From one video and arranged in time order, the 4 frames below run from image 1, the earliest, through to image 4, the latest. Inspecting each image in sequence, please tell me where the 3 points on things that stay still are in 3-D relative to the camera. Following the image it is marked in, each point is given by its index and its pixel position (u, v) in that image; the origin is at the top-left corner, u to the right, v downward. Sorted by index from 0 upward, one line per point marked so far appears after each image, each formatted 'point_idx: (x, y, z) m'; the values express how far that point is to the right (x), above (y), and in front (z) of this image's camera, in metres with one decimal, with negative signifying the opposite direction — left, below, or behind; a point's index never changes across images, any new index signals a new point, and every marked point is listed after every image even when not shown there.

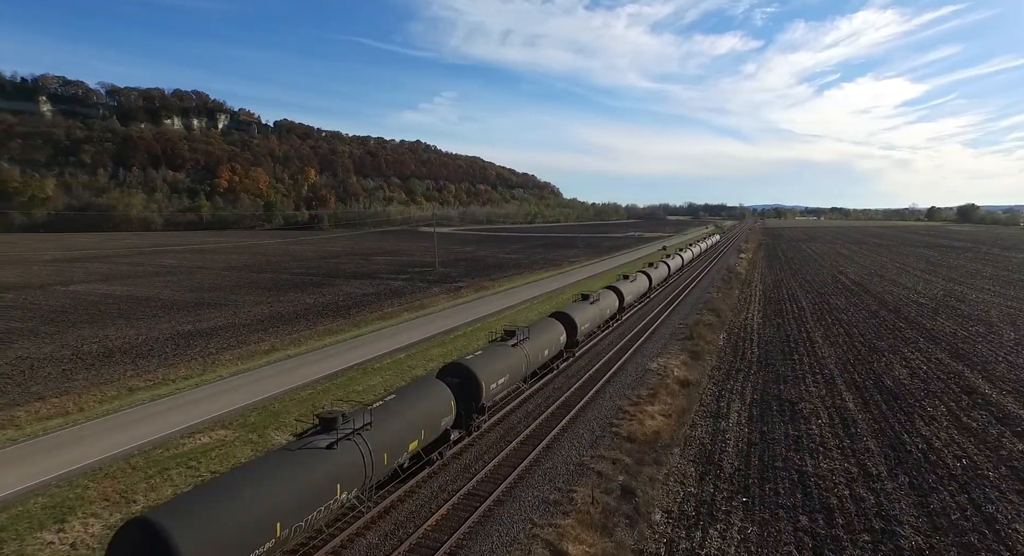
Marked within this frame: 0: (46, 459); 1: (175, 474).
0: (-12.6, -4.9, +16.6) m
1: (-8.6, -5.0, +15.7) m
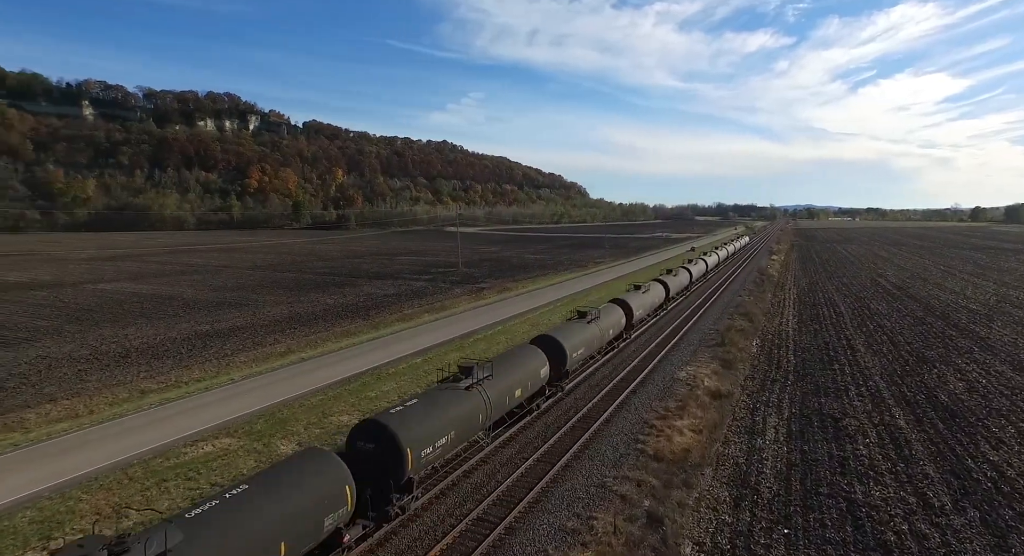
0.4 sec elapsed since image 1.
0: (-12.1, -4.9, +16.0) m
1: (-8.2, -5.0, +14.9) m
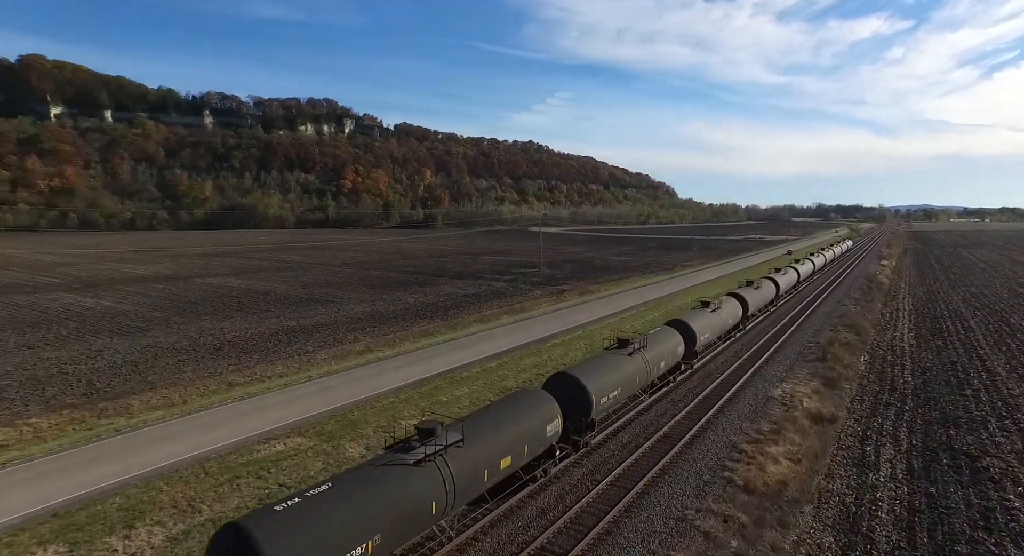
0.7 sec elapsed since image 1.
0: (-10.3, -4.8, +16.6) m
1: (-6.5, -5.0, +15.0) m
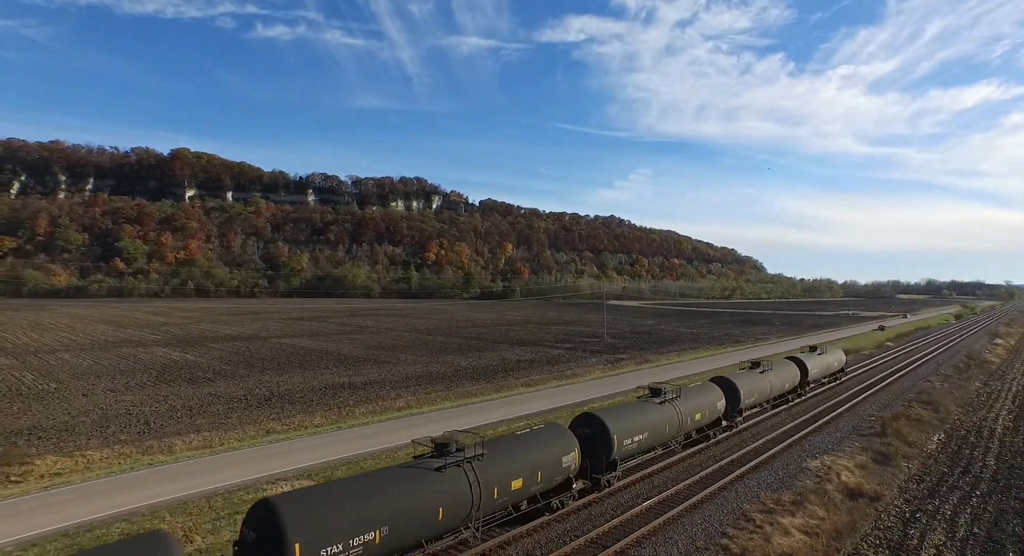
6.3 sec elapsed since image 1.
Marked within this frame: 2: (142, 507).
0: (-10.1, -6.0, +17.5) m
1: (-6.7, -6.1, +15.4) m
2: (-9.7, -6.1, +16.3) m
